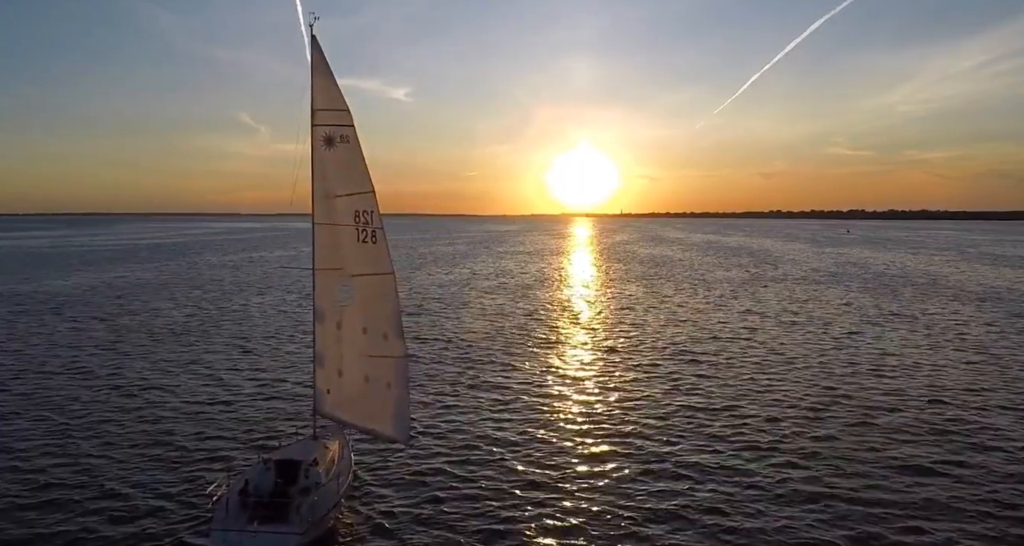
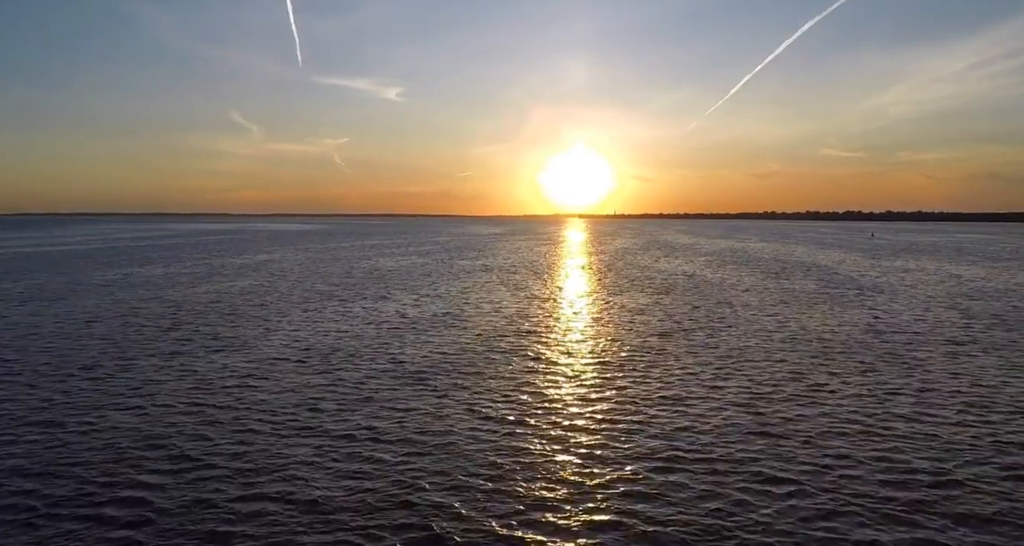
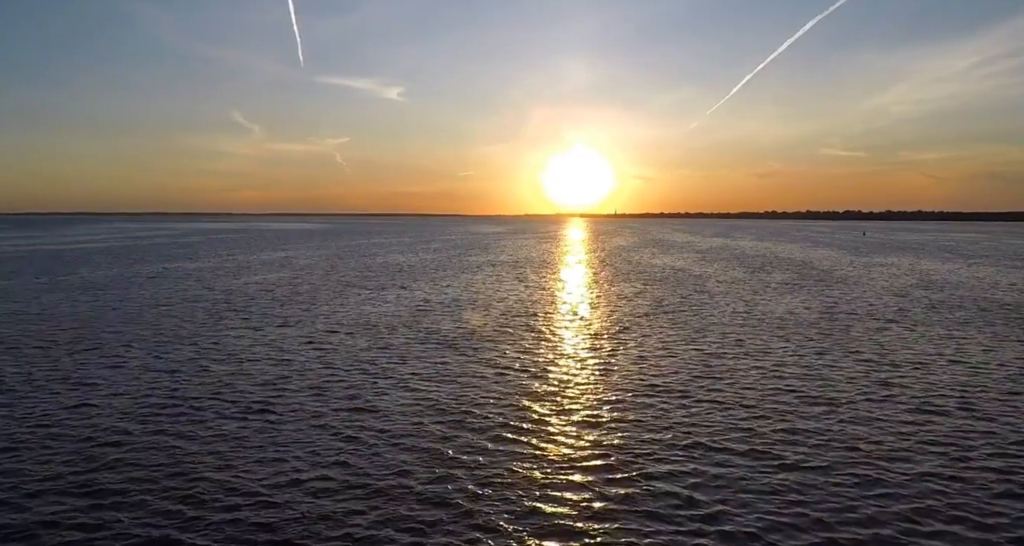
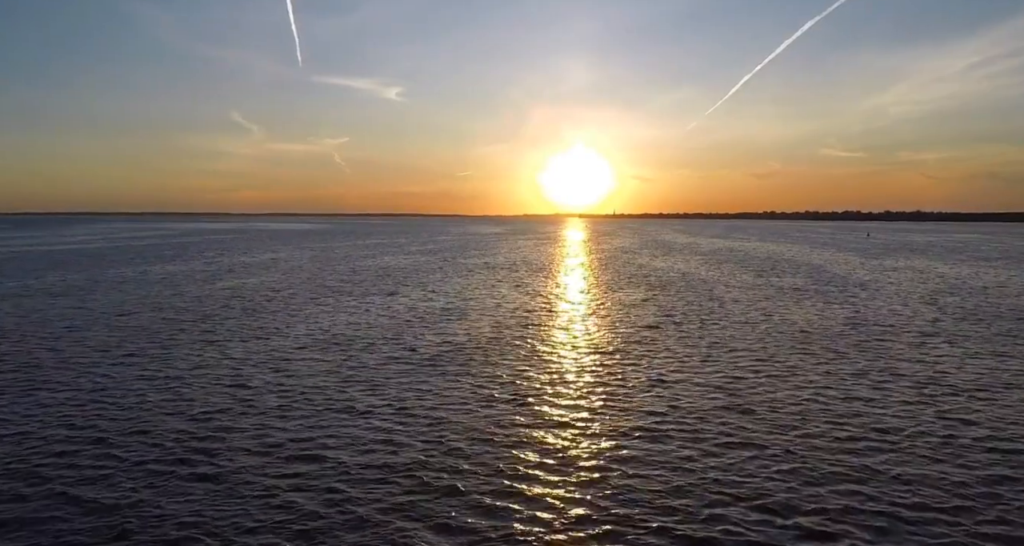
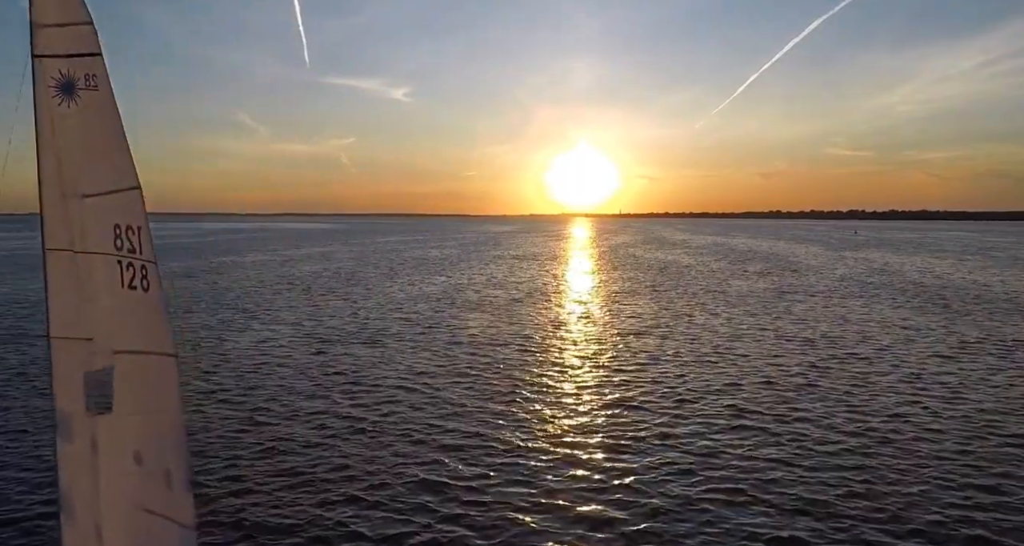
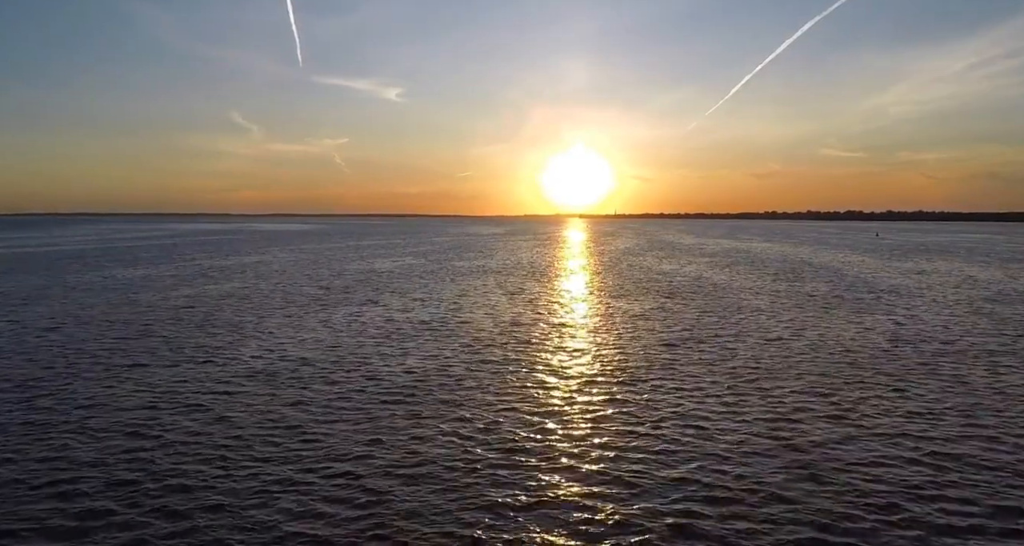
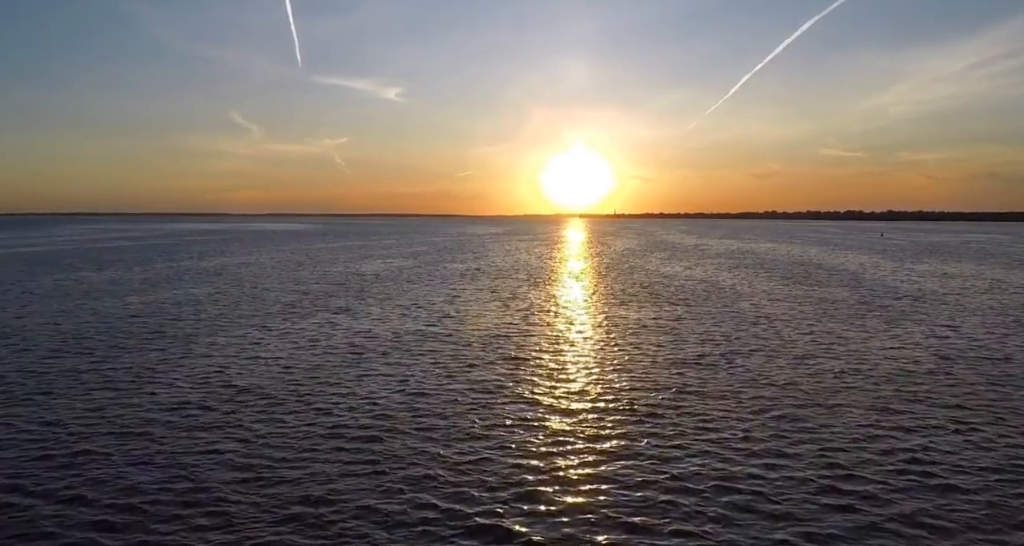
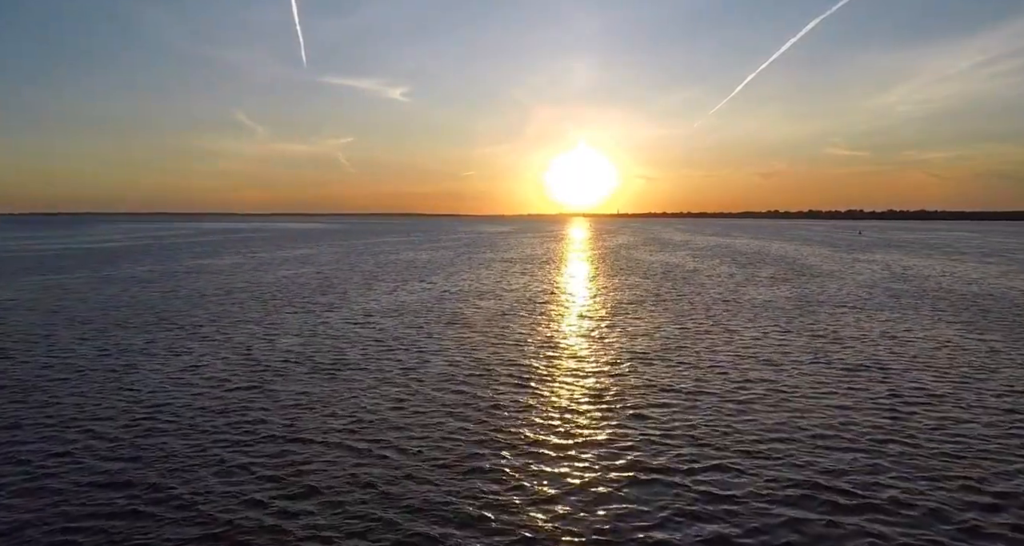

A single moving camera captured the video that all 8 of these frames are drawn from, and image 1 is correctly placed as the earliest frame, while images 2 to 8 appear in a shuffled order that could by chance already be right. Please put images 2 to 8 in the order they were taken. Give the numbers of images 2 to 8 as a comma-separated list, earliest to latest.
5, 8, 3, 4, 2, 6, 7
